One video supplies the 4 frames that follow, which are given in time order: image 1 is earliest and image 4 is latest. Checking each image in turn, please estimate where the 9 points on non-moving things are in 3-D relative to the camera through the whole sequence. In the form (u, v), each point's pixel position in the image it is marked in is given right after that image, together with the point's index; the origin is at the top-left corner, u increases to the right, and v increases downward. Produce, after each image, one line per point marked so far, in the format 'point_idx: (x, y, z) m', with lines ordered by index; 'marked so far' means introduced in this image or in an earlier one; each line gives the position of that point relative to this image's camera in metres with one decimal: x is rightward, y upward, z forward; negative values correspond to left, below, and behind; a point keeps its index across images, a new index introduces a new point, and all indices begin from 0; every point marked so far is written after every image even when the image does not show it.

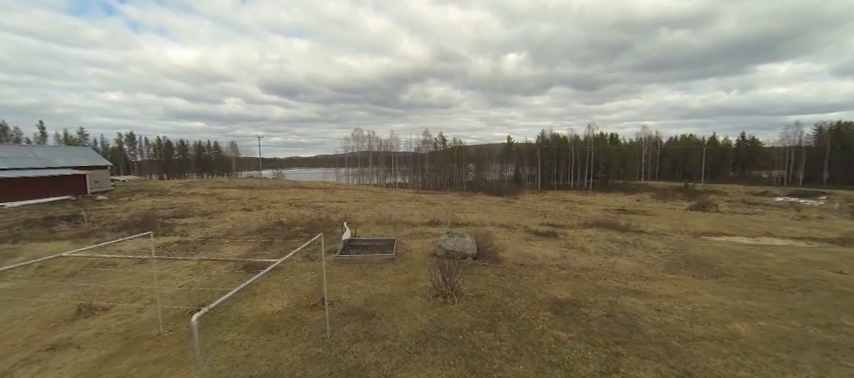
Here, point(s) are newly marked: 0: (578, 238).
0: (+5.9, -1.9, +13.1) m
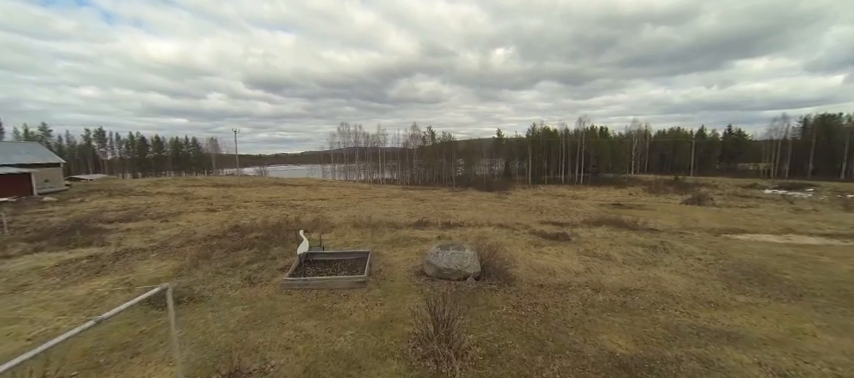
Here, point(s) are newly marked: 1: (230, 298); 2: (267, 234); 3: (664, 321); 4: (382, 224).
0: (+5.5, -1.7, +11.0) m
1: (-3.5, -1.9, +6.0) m
2: (-5.4, -1.5, +11.3) m
3: (+3.4, -1.9, +4.8) m
4: (-1.9, -1.5, +14.2) m
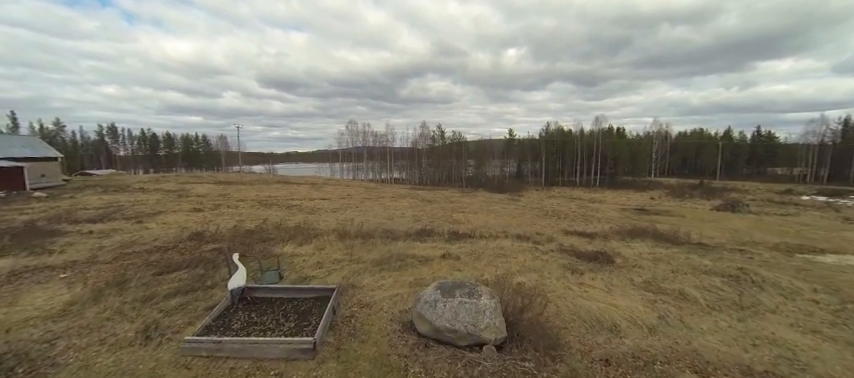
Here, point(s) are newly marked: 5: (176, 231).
0: (+5.5, -1.9, +8.4) m
1: (-3.6, -2.0, +3.6) m
2: (-5.4, -1.5, +9.0) m
3: (+3.2, -2.0, +2.2) m
4: (-1.8, -1.5, +11.8) m
5: (-9.6, -1.6, +12.7) m
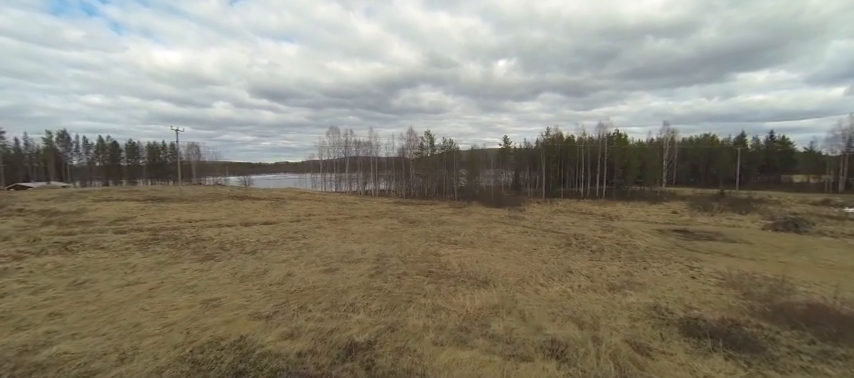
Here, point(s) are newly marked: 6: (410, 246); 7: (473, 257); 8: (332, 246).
0: (+4.5, -2.6, -0.3) m
1: (-4.5, -2.6, -5.2) m
2: (-6.3, -2.3, +0.2) m
3: (+2.4, -2.6, -6.5) m
4: (-2.8, -2.4, +3.0) m
5: (-10.6, -2.5, +3.8) m
6: (-1.0, -3.1, +17.7) m
7: (+2.1, -3.1, +15.4) m
8: (-5.2, -3.0, +18.1) m
